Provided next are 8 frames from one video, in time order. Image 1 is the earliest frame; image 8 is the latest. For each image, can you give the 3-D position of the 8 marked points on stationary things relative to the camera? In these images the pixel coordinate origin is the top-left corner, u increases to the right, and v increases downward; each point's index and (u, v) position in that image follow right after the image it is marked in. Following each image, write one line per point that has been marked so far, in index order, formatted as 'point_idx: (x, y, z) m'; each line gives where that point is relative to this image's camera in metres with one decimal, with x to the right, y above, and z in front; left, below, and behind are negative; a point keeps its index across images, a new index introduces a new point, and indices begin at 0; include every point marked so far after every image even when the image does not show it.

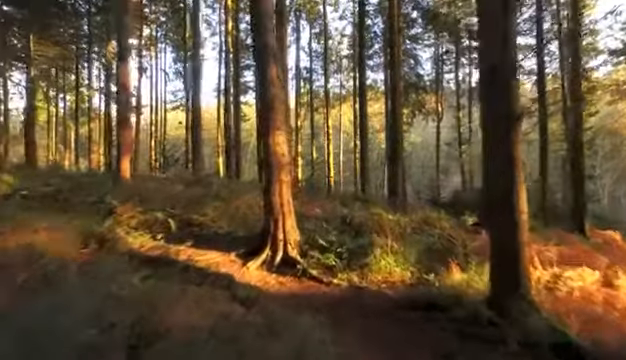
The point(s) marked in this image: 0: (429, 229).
0: (+2.6, -1.2, +16.1) m
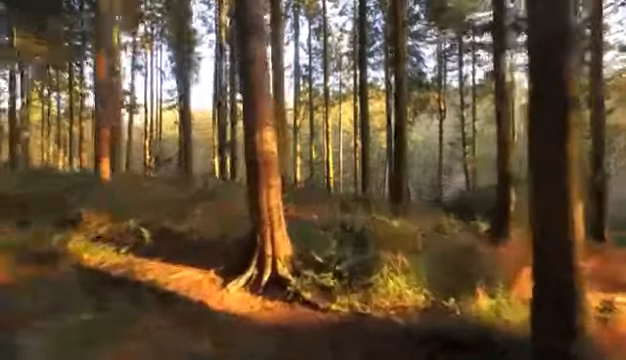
0: (+2.6, -1.2, +14.3) m
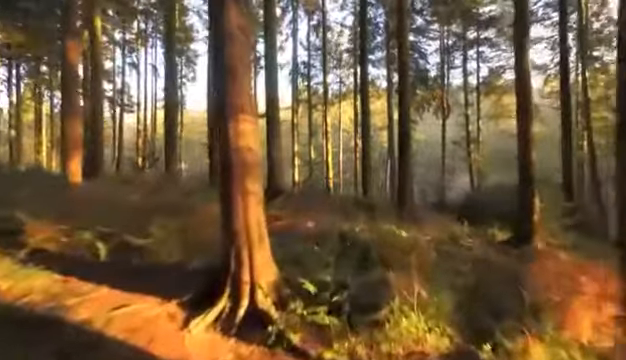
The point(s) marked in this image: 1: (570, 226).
0: (+2.5, -1.3, +12.2) m
1: (+6.4, -1.1, +17.2) m
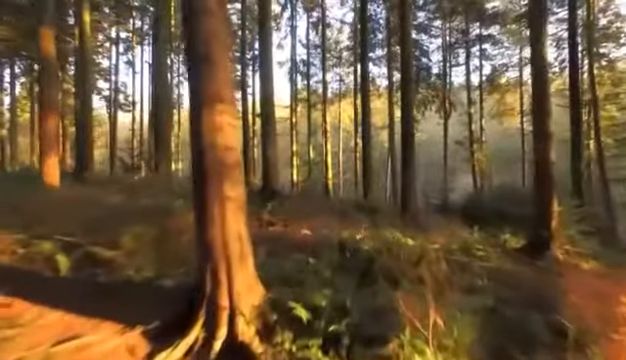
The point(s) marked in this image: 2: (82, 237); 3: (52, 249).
0: (+2.4, -1.3, +10.8) m
1: (+6.3, -1.2, +15.9) m
2: (-3.0, -0.8, +9.1) m
3: (-3.3, -0.9, +8.6) m
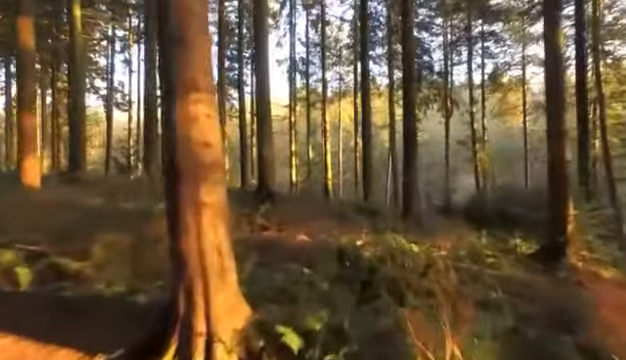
0: (+2.3, -1.3, +9.9) m
1: (+6.3, -1.2, +14.9) m
2: (-3.1, -0.8, +8.1) m
3: (-3.3, -0.9, +7.7) m
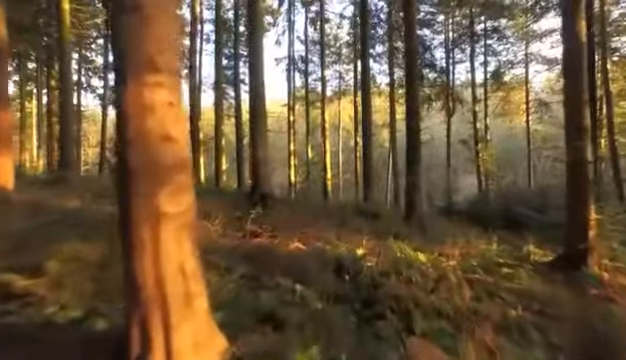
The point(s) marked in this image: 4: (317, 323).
0: (+2.3, -1.3, +8.7) m
1: (+6.2, -1.2, +13.8) m
2: (-3.2, -0.8, +7.0) m
3: (-3.4, -0.9, +6.5) m
4: (0.0, -1.3, +6.6) m
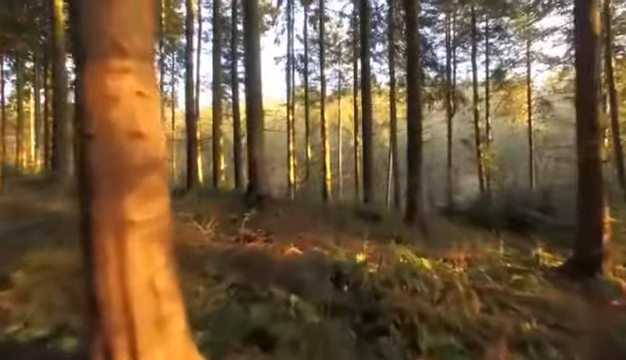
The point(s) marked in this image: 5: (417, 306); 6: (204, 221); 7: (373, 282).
0: (+2.2, -1.4, +8.1) m
1: (+6.2, -1.2, +13.1) m
2: (-3.2, -0.8, +6.4) m
3: (-3.4, -0.9, +5.9) m
4: (0.0, -1.4, +5.9) m
5: (+1.1, -1.3, +7.0) m
6: (-1.9, -0.7, +11.7) m
7: (+0.7, -1.1, +7.6) m
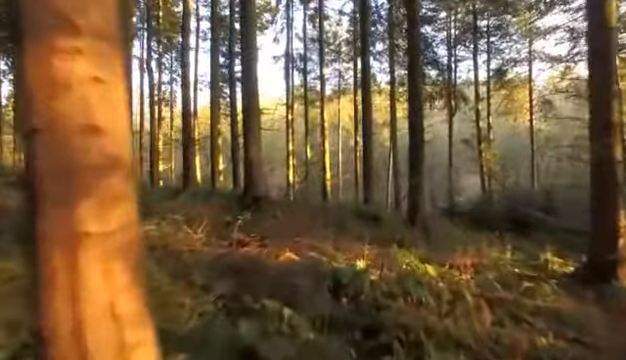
0: (+2.2, -1.4, +7.5) m
1: (+6.1, -1.3, +12.5) m
2: (-3.2, -0.8, +5.8) m
3: (-3.5, -0.9, +5.3) m
4: (0.0, -1.4, +5.3) m
5: (+1.0, -1.3, +6.4) m
6: (-1.9, -0.7, +11.1) m
7: (+0.6, -1.1, +7.0) m
